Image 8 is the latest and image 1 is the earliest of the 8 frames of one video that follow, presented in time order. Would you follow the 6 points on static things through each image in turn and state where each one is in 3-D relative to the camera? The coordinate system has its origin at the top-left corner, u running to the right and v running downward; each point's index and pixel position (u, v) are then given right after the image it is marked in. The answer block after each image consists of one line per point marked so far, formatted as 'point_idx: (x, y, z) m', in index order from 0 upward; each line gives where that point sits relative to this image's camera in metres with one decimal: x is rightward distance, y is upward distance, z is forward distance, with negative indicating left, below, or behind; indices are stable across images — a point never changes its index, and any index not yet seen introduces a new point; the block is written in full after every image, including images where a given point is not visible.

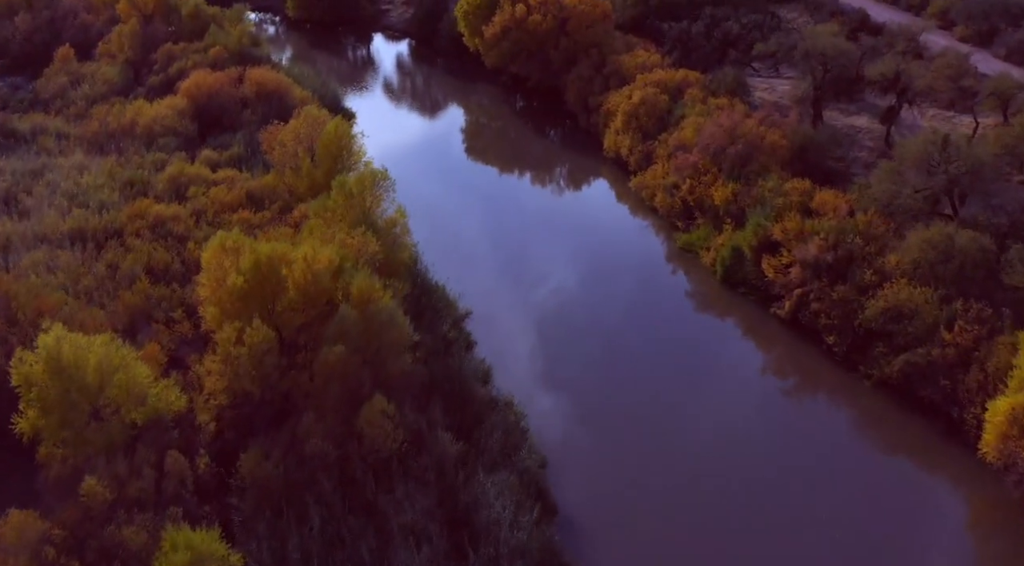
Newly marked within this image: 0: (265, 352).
0: (-4.3, -1.3, +19.6) m
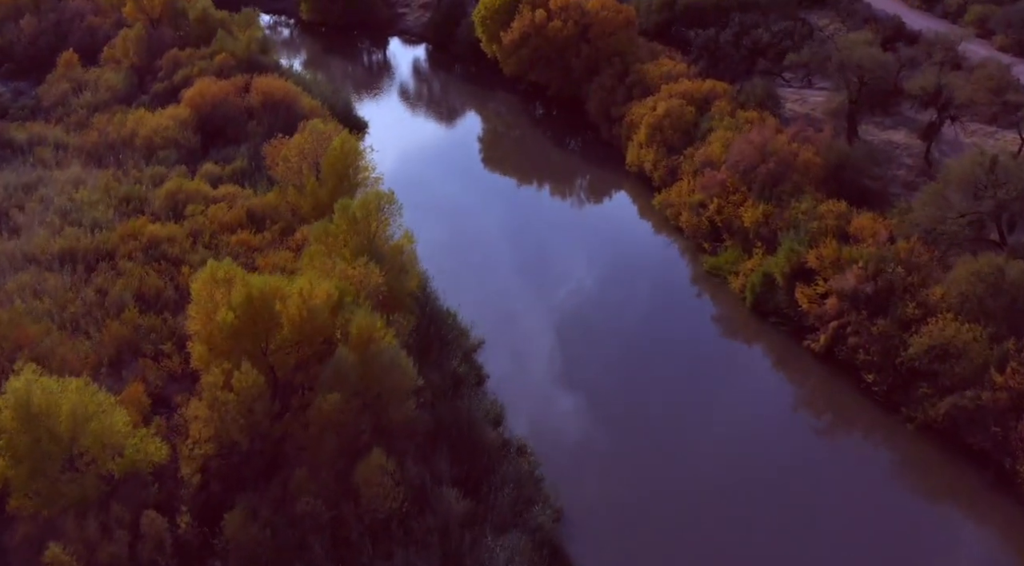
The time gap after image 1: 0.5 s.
0: (-4.1, -1.9, +18.0) m
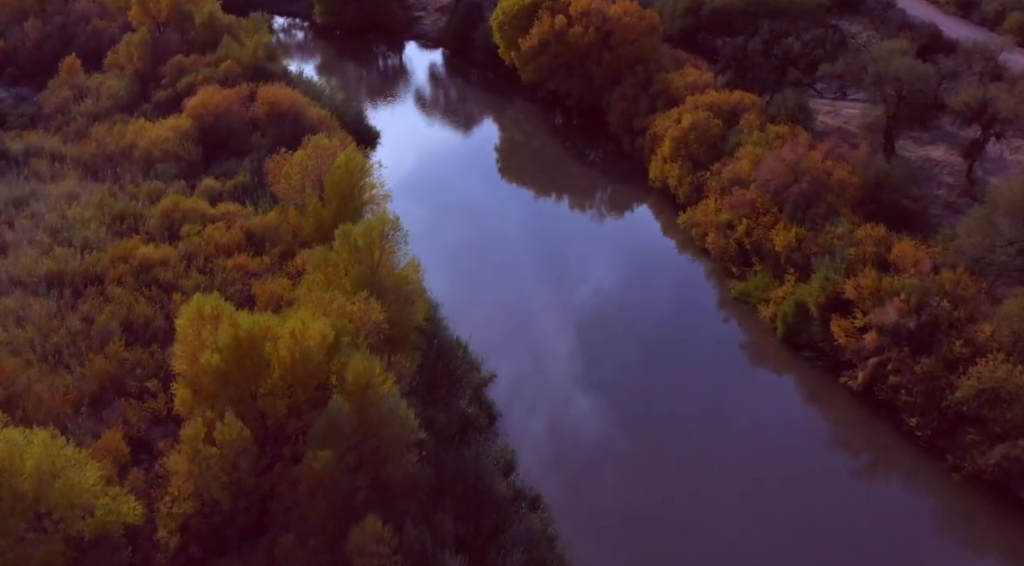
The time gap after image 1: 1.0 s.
0: (-3.9, -2.4, +16.4) m
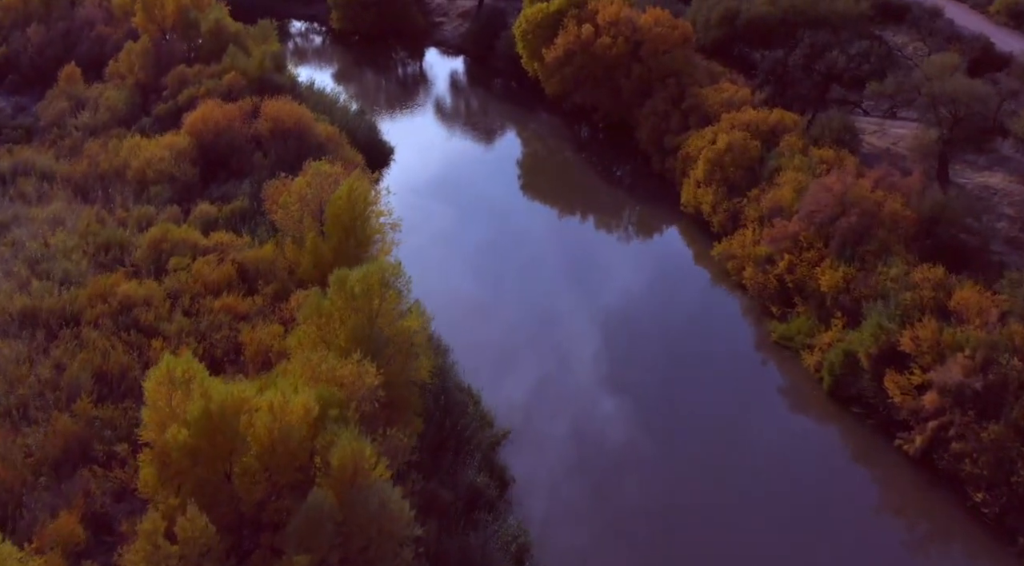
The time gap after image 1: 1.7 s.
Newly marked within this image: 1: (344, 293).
0: (-3.8, -3.3, +14.2) m
1: (-2.7, -0.2, +18.1) m
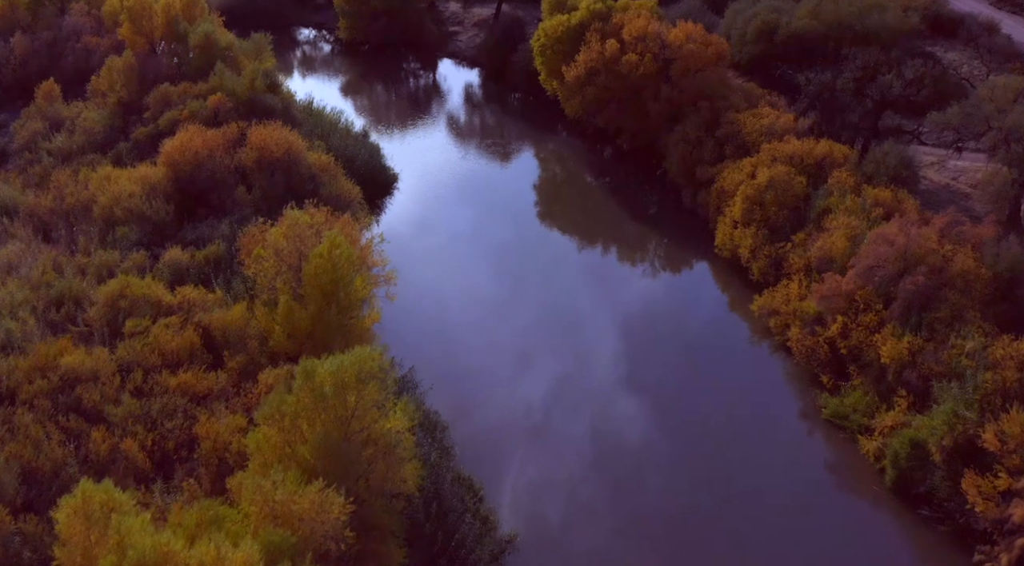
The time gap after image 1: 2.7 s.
0: (-3.8, -4.5, +11.0) m
1: (-2.6, -1.4, +14.9) m
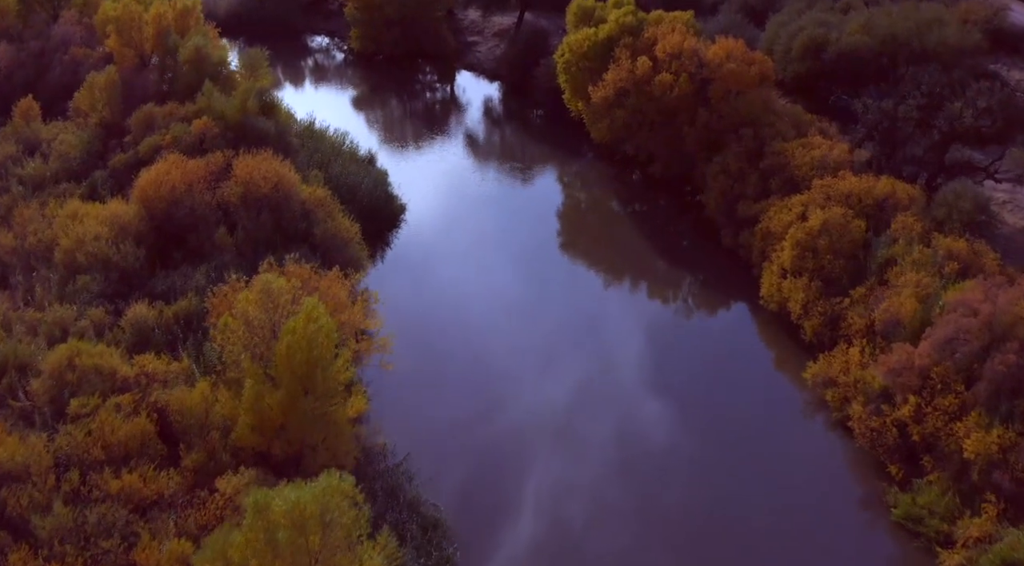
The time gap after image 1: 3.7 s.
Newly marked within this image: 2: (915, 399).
0: (-3.9, -5.6, +7.9) m
1: (-2.5, -2.5, +11.7) m
2: (+6.7, -1.9, +18.9) m
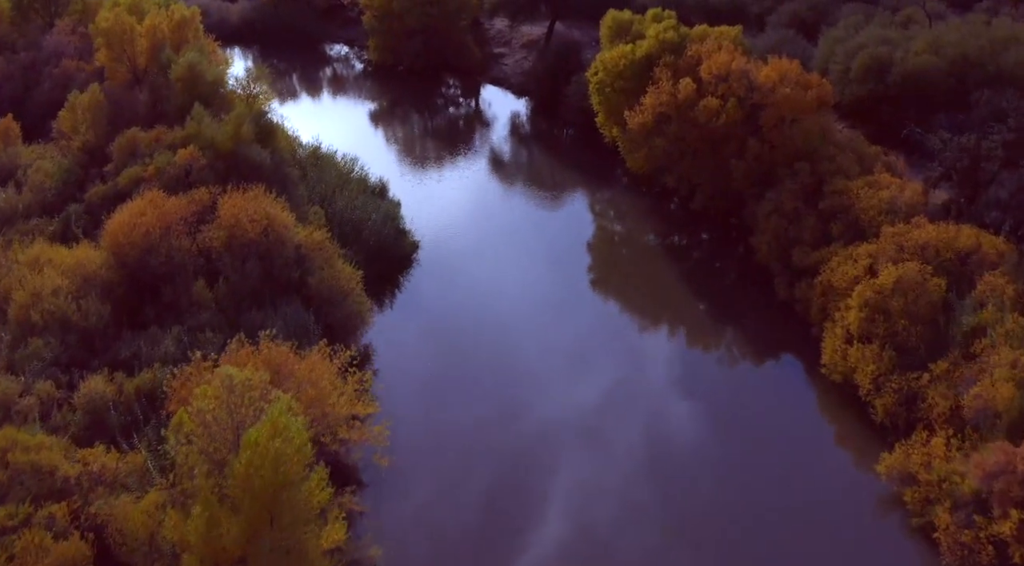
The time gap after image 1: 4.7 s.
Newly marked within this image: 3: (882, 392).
0: (-4.0, -6.7, +4.8) m
1: (-2.5, -3.7, +8.6) m
2: (+7.0, -3.1, +15.6) m
3: (+6.4, -1.9, +19.8) m
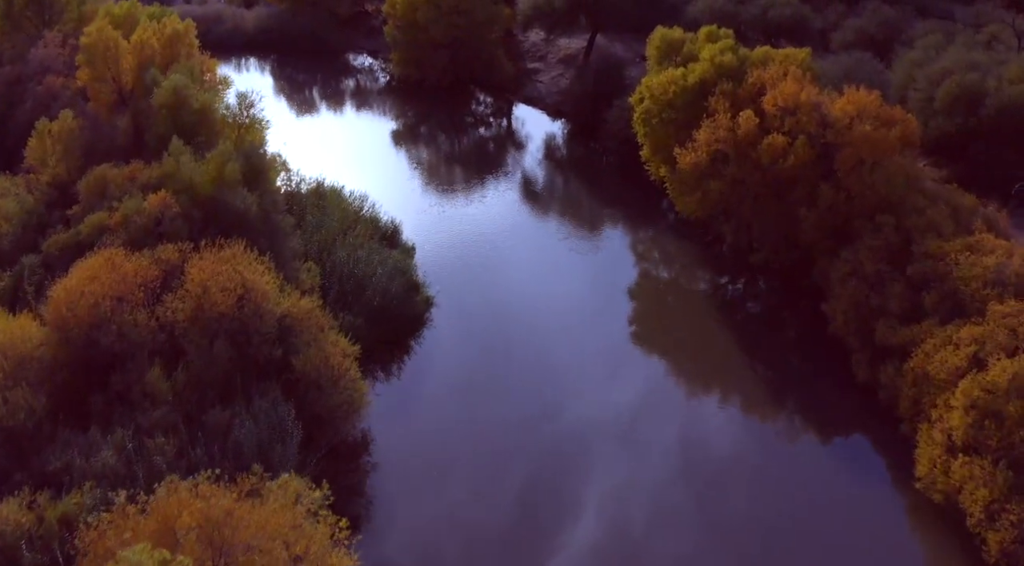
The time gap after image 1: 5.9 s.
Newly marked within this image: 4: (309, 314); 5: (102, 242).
0: (-4.2, -8.0, +1.3) m
1: (-2.6, -5.0, +5.0) m
2: (+7.1, -4.6, +11.6) m
3: (+6.7, -3.3, +15.9) m
4: (-3.2, -0.6, +18.1) m
5: (-7.1, +0.8, +19.9) m
